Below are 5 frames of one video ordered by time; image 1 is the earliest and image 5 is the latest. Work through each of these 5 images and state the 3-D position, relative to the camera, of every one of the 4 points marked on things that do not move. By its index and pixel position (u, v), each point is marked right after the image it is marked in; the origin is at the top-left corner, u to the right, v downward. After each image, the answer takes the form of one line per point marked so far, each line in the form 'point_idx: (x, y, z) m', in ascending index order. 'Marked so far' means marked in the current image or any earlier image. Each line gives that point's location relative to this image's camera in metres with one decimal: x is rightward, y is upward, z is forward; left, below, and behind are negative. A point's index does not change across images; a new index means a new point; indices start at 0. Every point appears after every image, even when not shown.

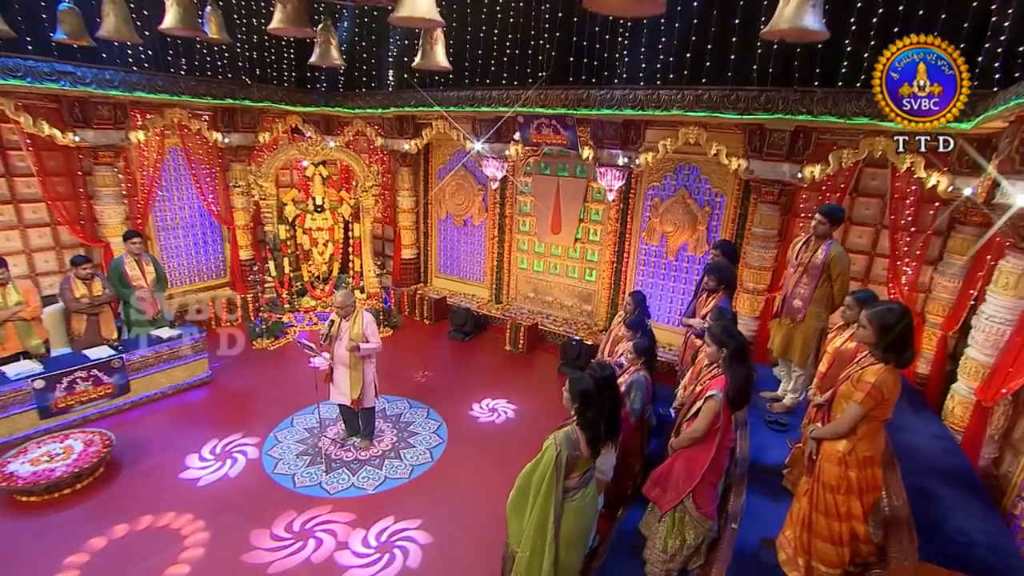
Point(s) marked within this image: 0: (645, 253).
0: (+1.4, +0.4, +7.9) m
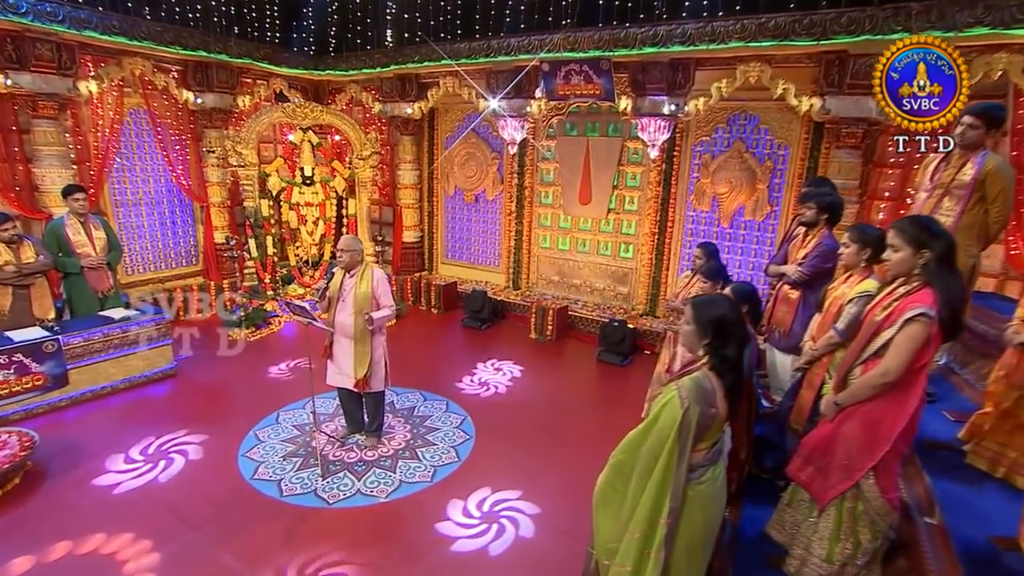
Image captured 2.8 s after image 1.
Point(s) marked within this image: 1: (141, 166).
0: (+1.7, +0.6, +6.8) m
1: (-3.7, +1.2, +7.4) m
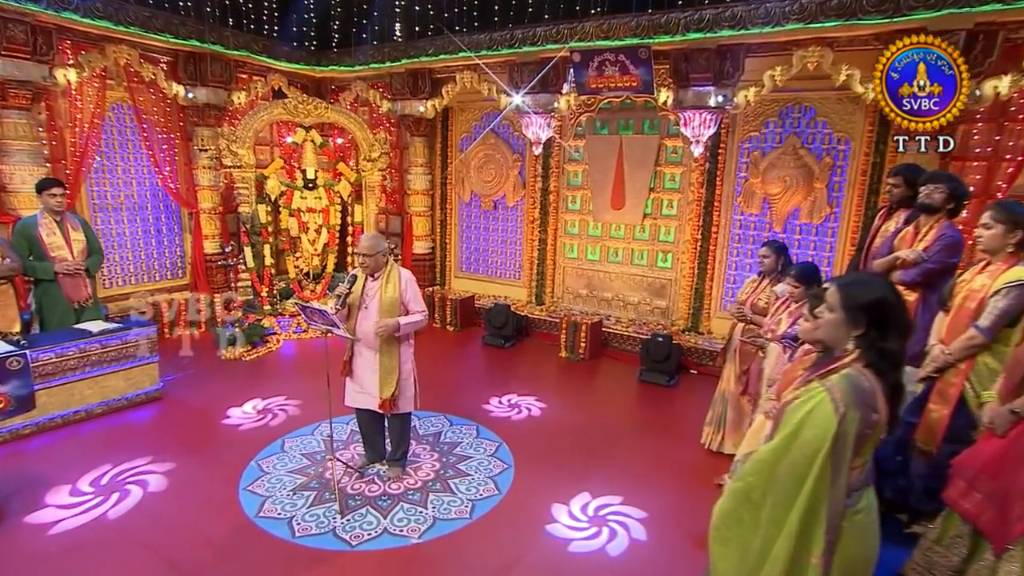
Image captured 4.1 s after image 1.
0: (+1.9, +0.5, +6.1) m
1: (-3.5, +1.1, +6.6) m
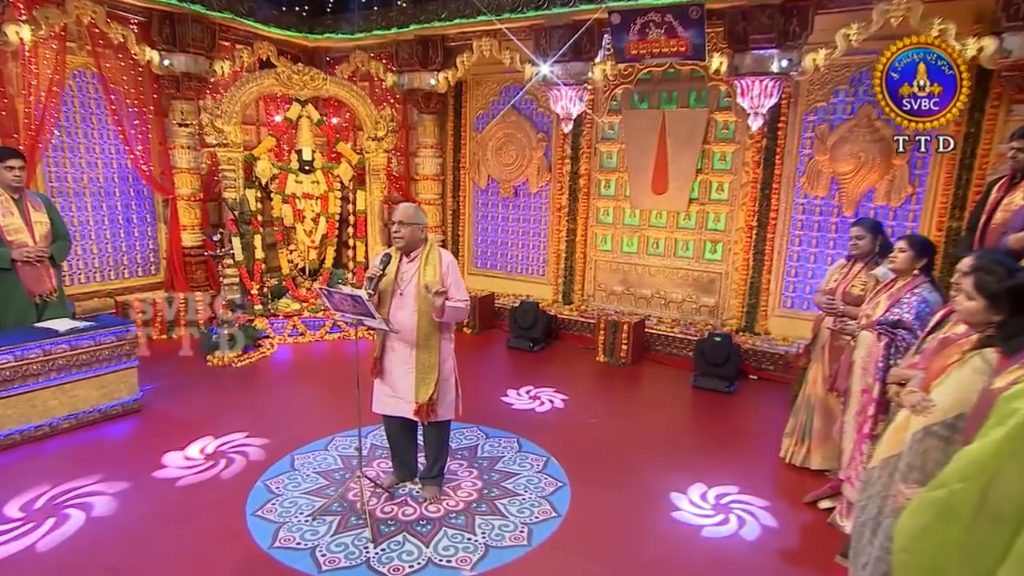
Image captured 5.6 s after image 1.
0: (+2.1, +0.6, +5.4) m
1: (-3.3, +1.1, +5.7) m
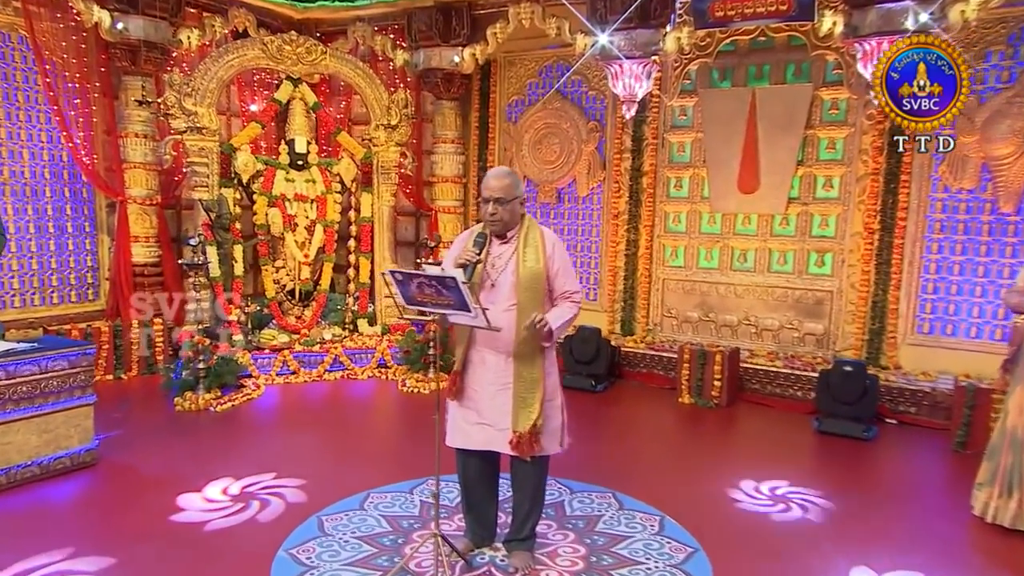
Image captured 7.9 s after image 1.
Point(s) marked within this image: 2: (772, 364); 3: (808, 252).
0: (+2.5, +0.5, +4.2) m
1: (-2.9, +0.9, +4.4) m
2: (+1.5, -0.4, +4.4) m
3: (+1.8, +0.2, +4.5) m
